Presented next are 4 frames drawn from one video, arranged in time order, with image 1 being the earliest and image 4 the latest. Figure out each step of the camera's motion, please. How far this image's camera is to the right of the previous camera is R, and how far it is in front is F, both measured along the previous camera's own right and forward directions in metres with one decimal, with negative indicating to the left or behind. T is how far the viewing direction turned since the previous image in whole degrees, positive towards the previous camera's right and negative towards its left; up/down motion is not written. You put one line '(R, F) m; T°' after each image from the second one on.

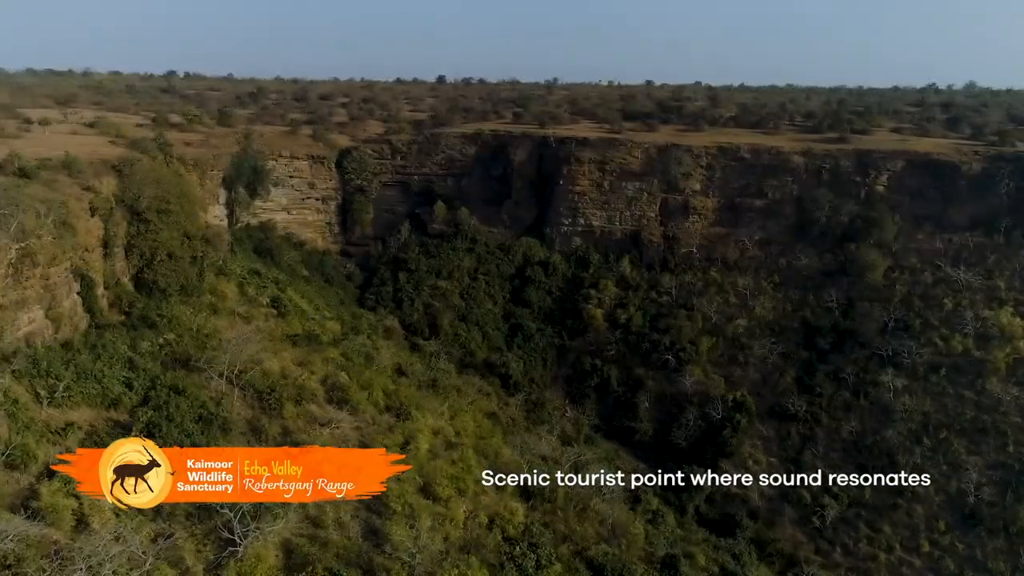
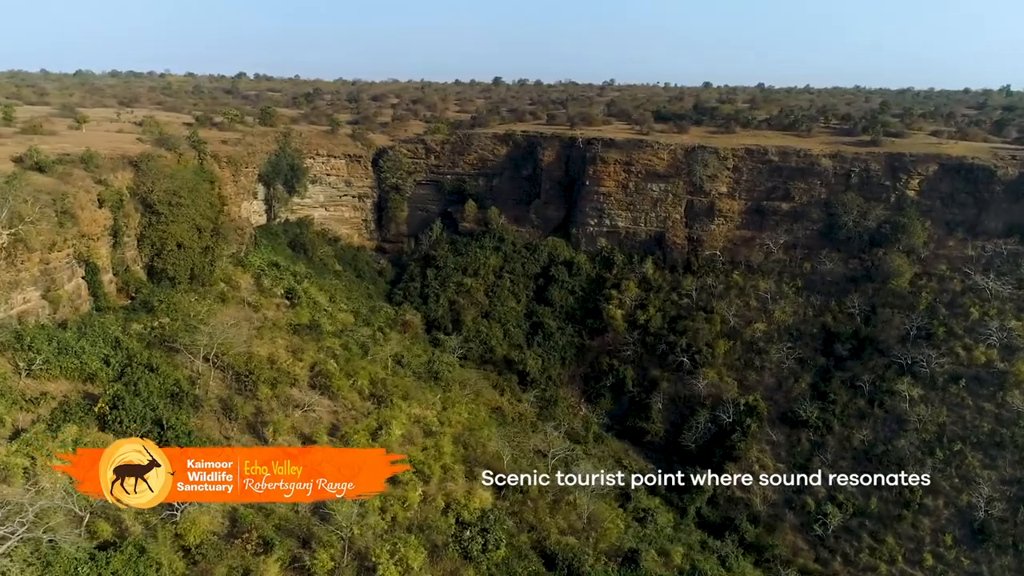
(+0.9, -0.2) m; -4°
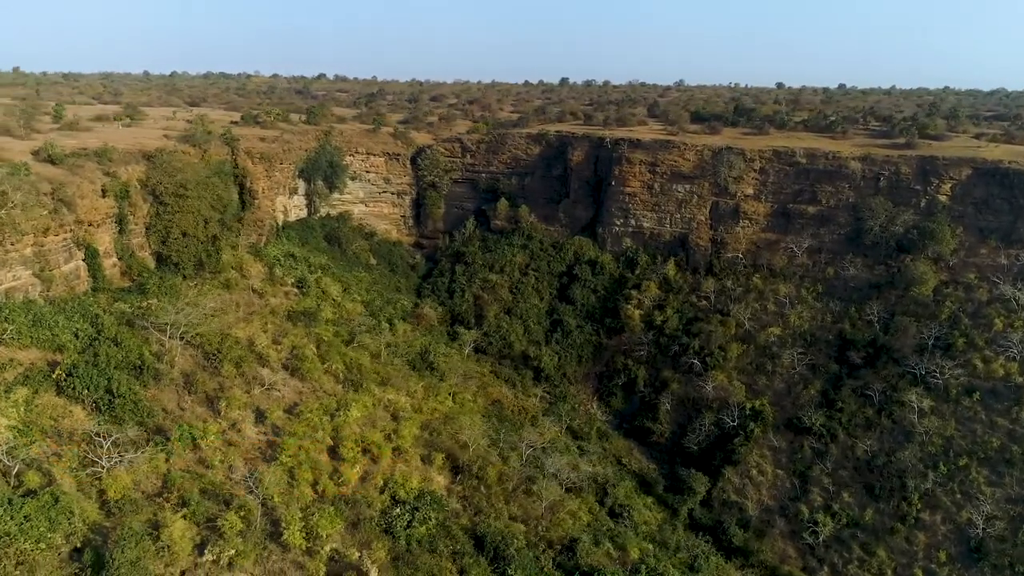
(+1.3, -0.2) m; -5°
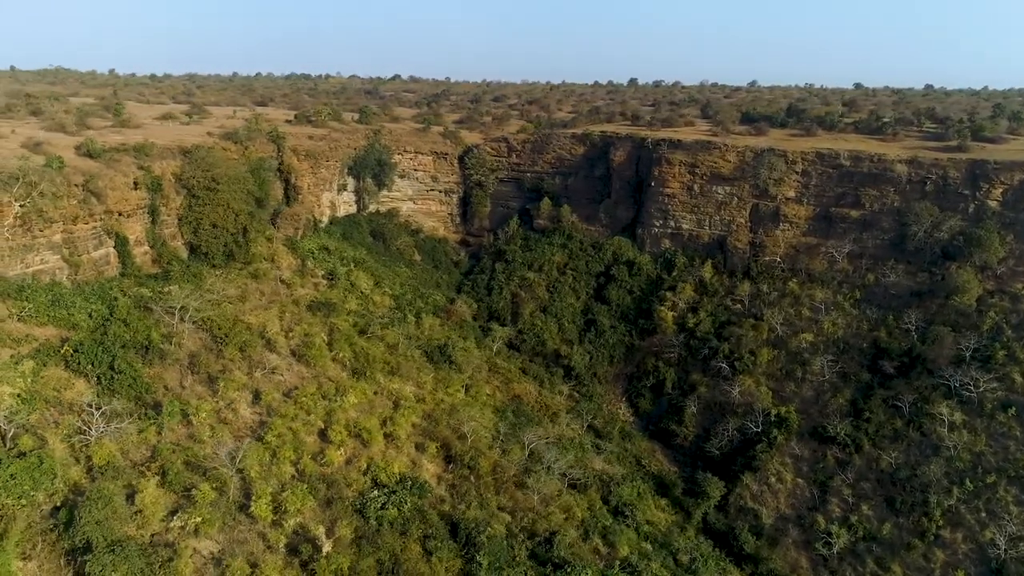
(+0.9, -0.2) m; -5°
